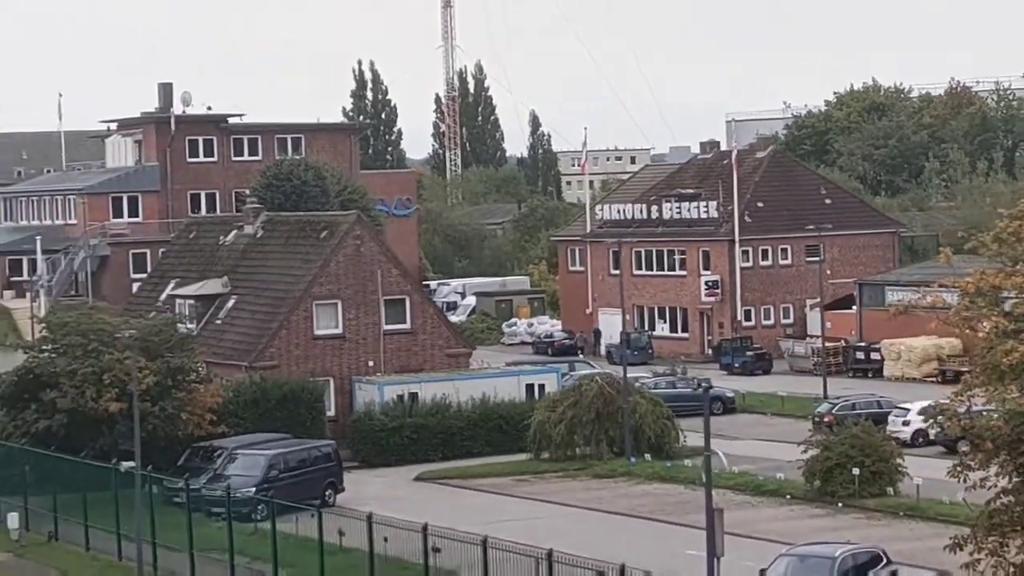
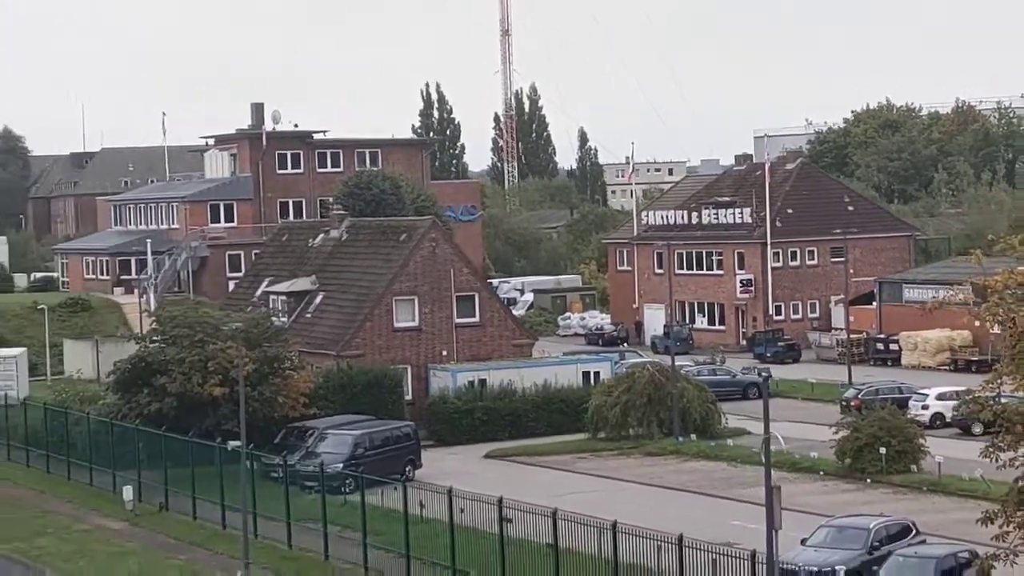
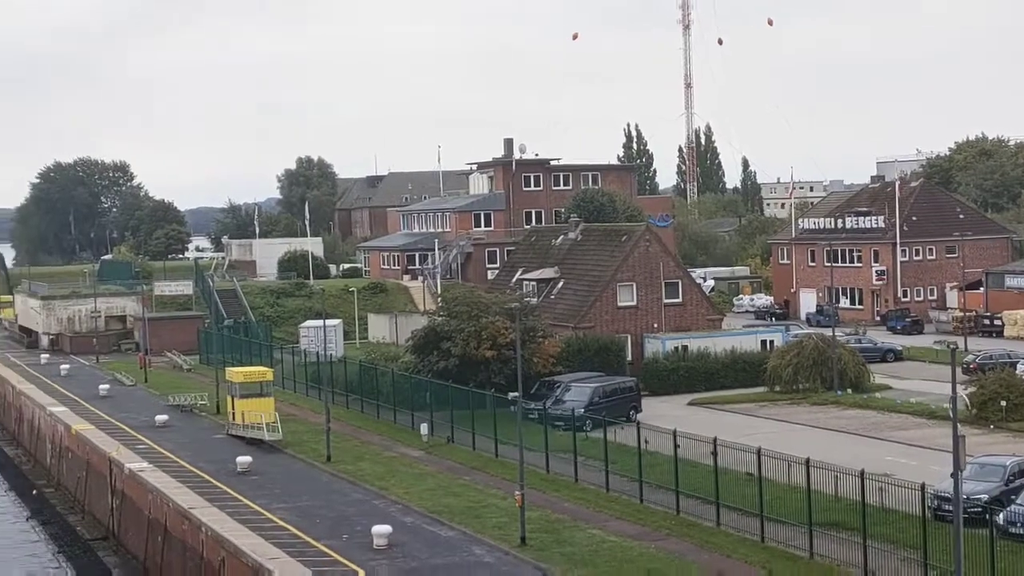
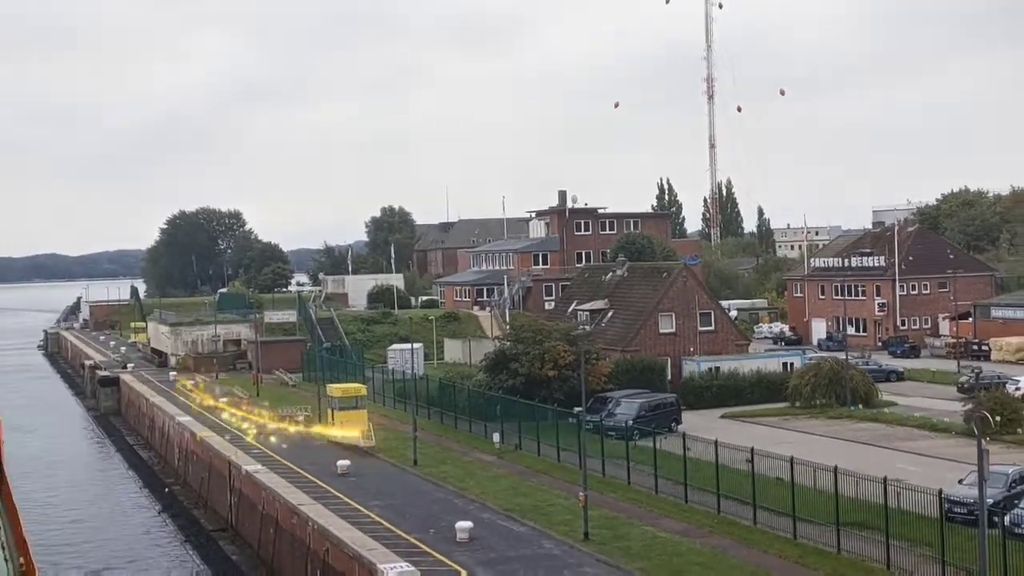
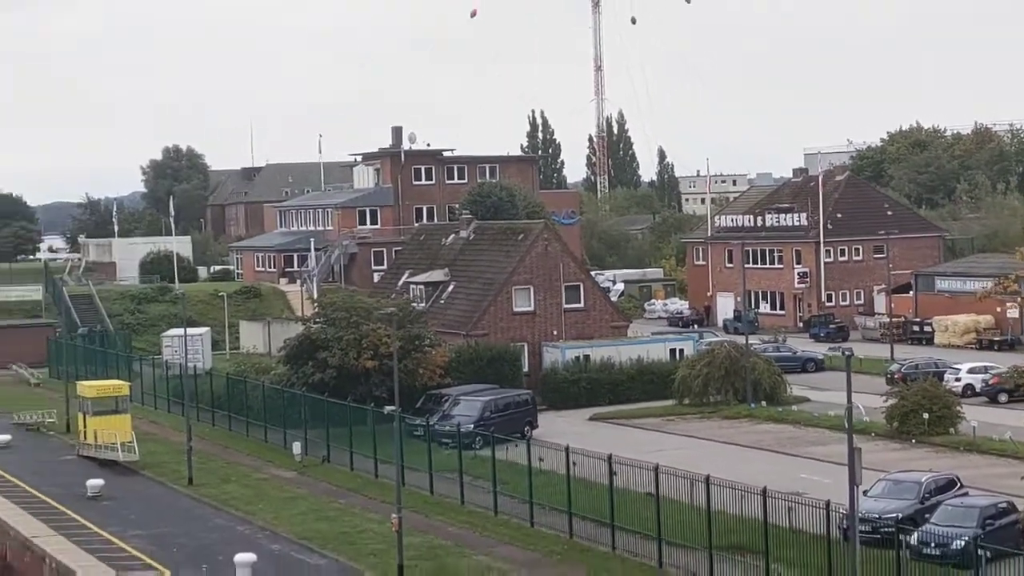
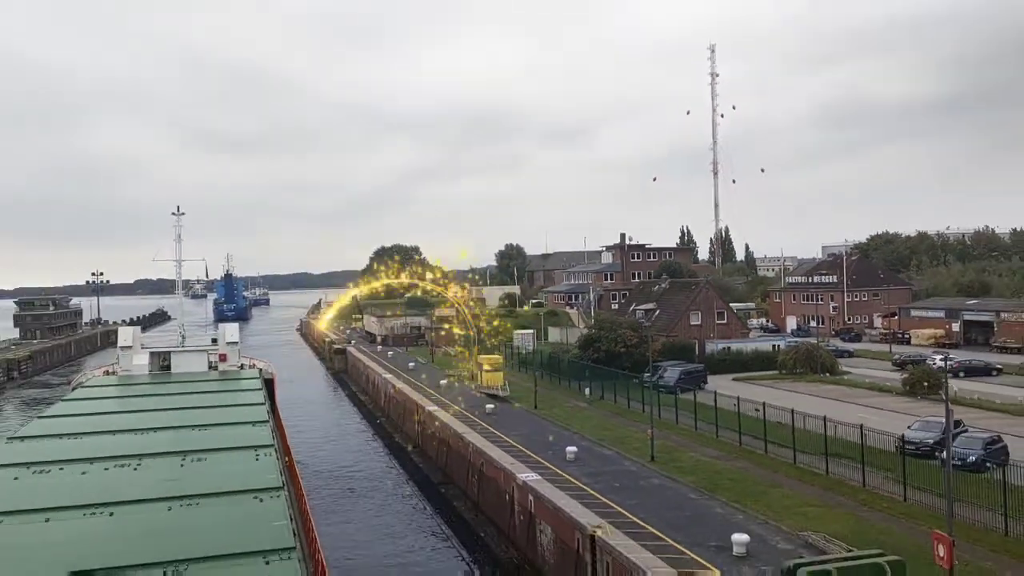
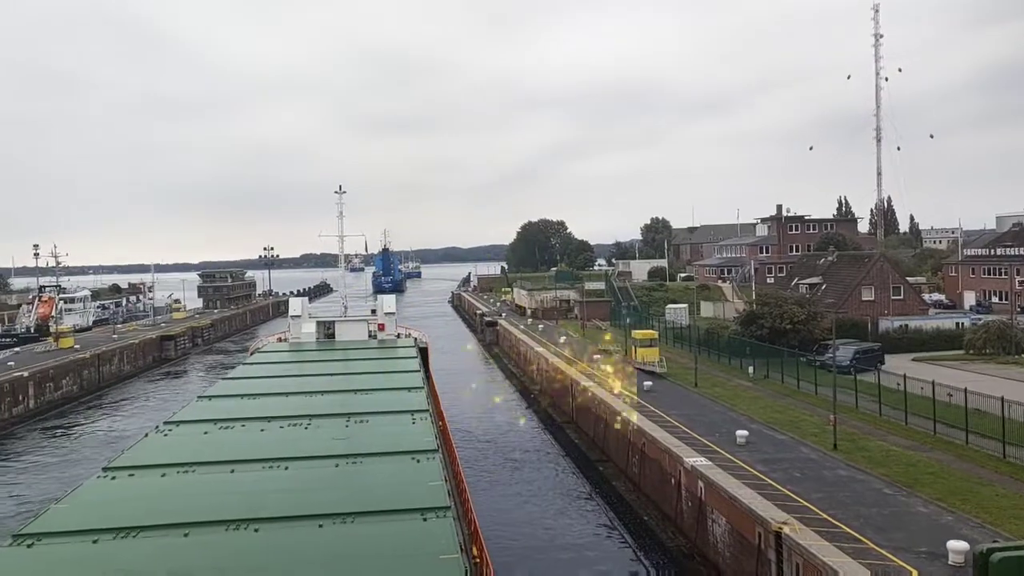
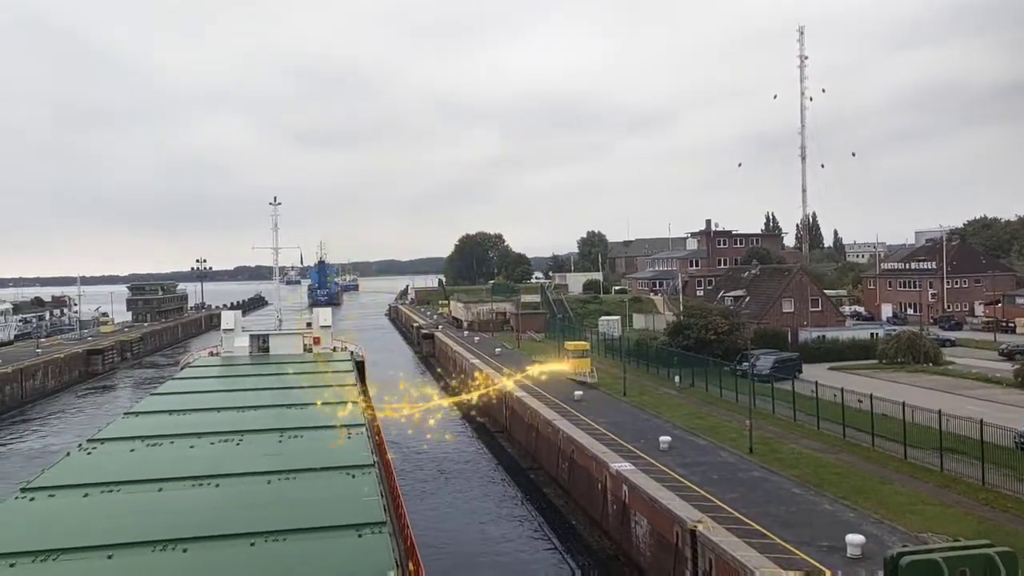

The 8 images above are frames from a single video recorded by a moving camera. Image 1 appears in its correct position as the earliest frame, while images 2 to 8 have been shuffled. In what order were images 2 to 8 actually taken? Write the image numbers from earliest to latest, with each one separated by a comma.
2, 5, 3, 4, 6, 8, 7
